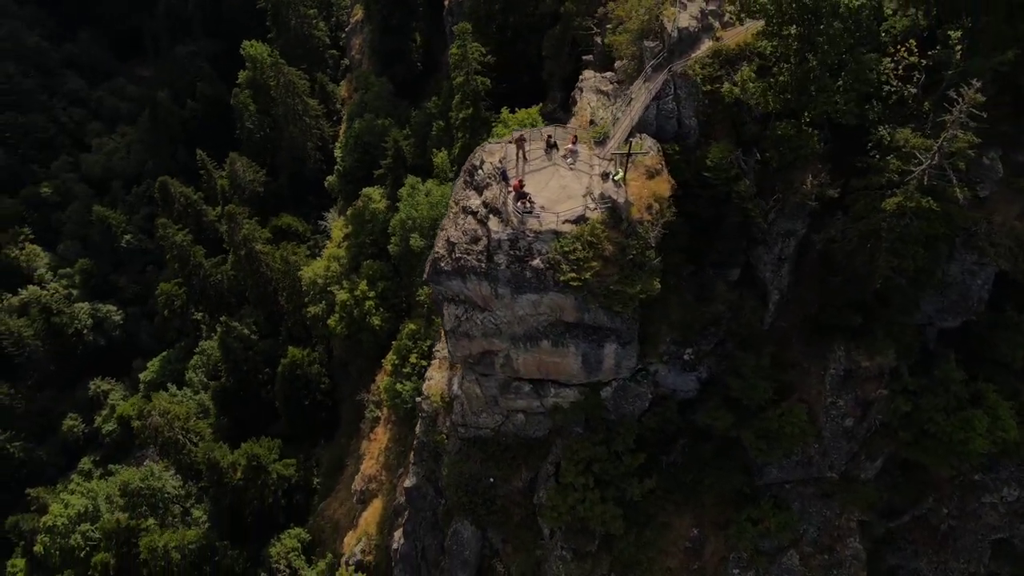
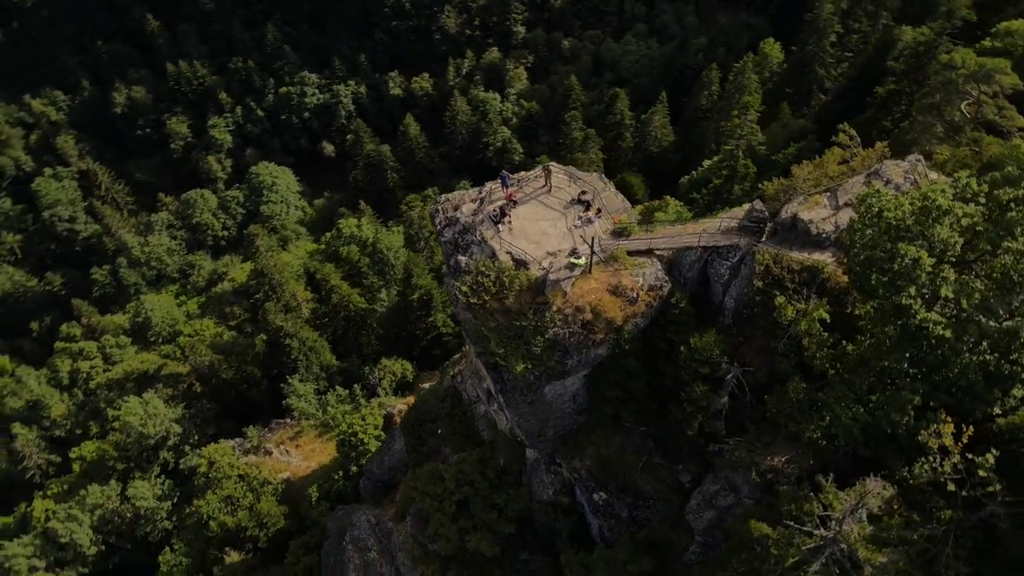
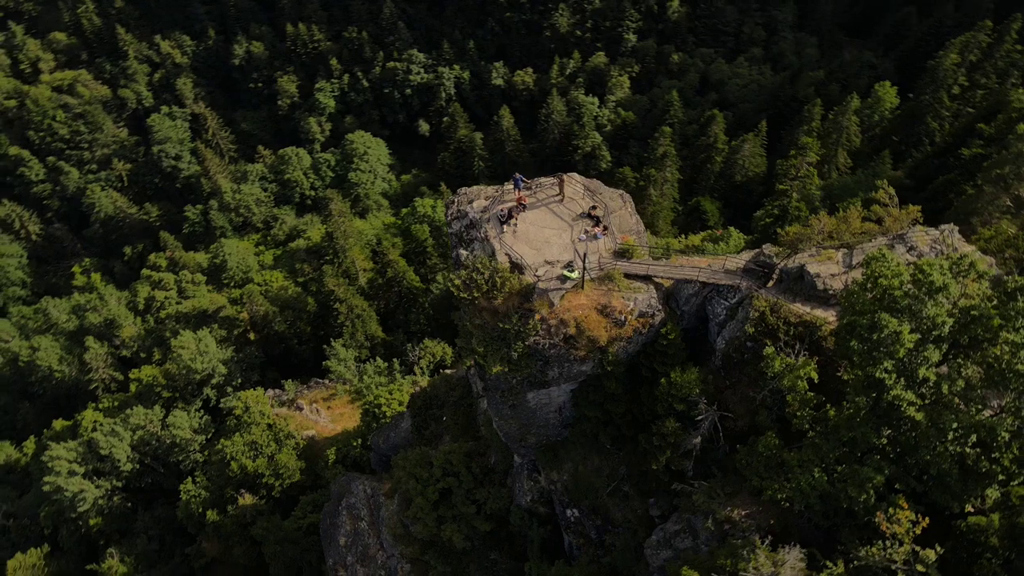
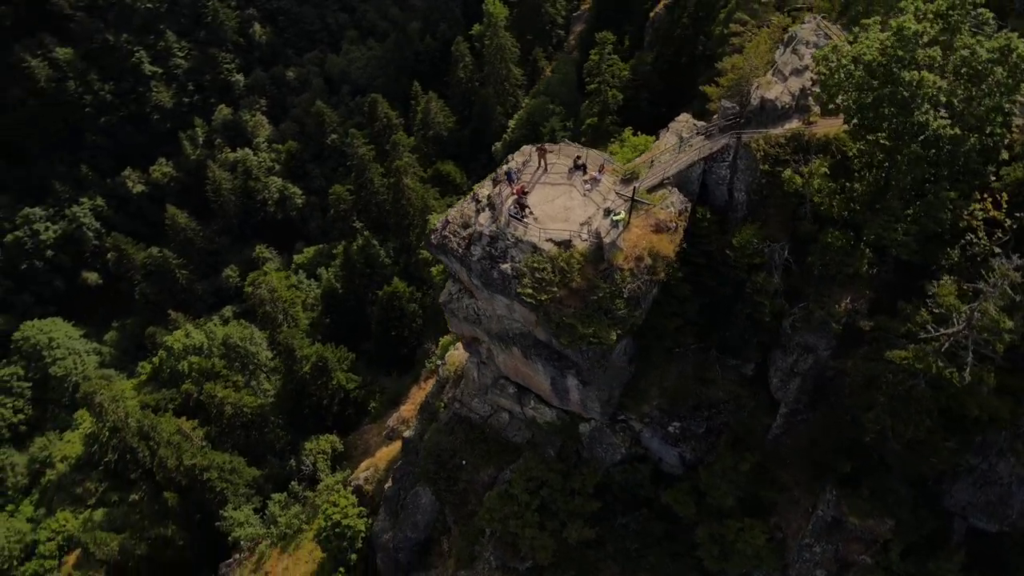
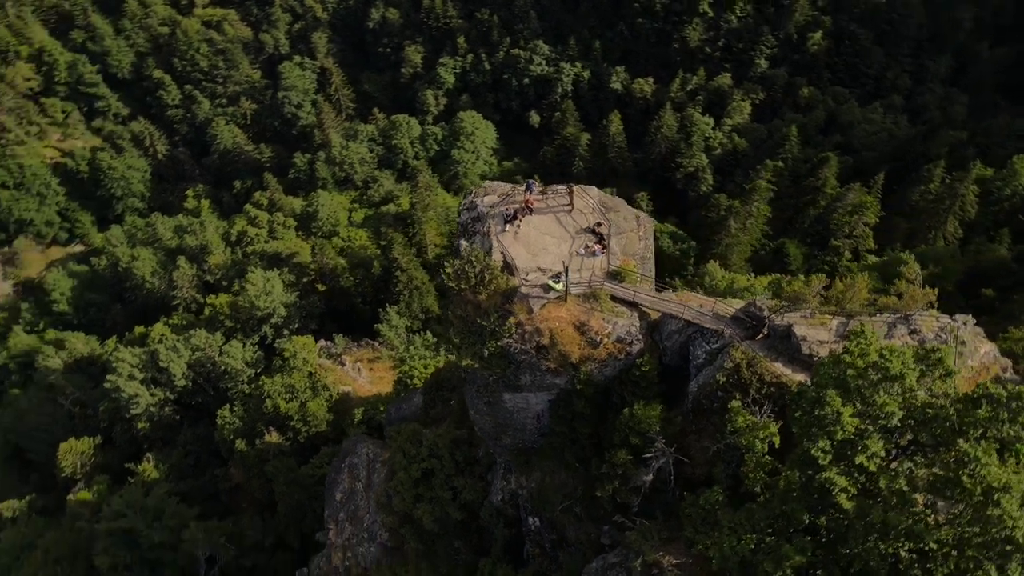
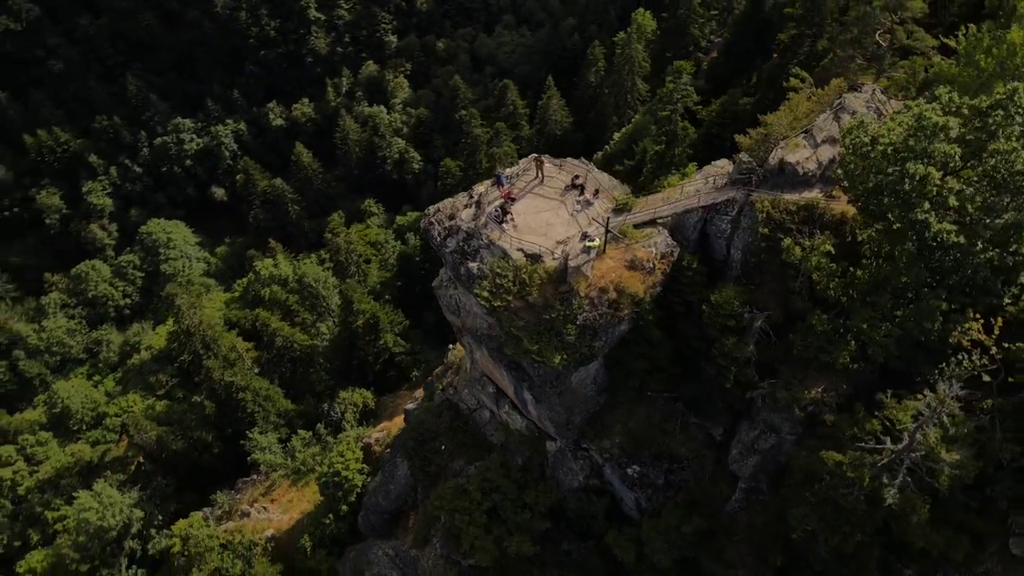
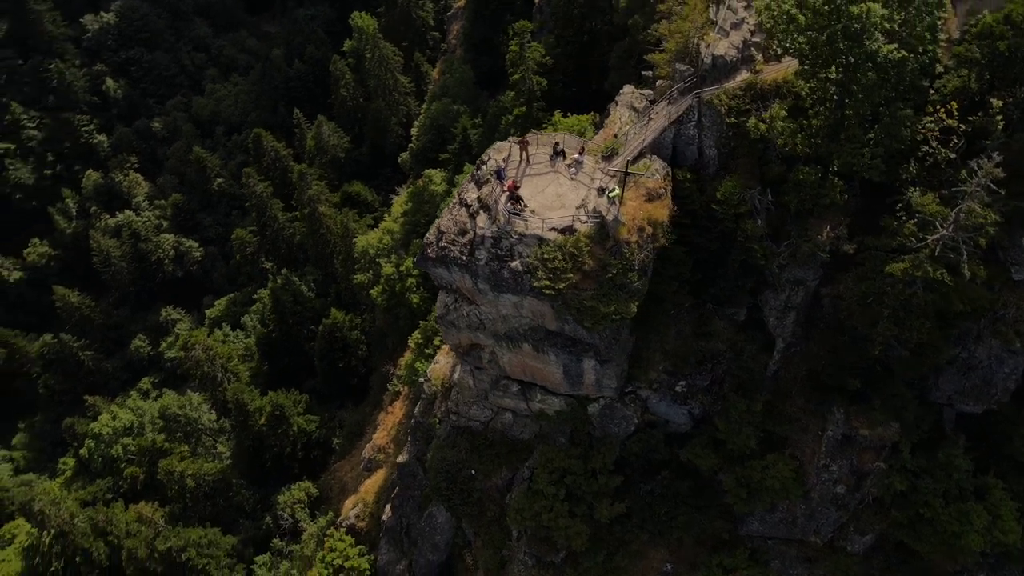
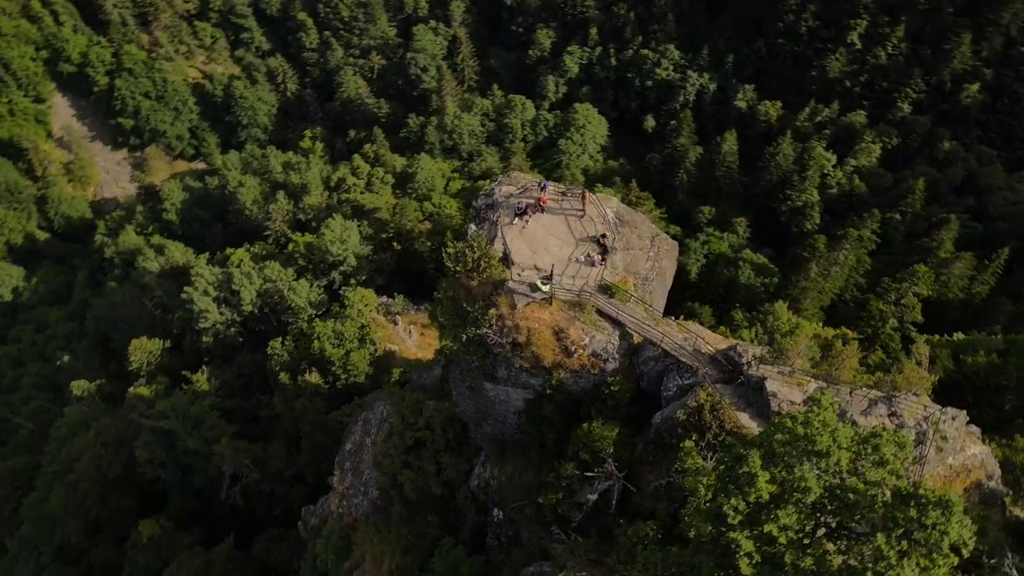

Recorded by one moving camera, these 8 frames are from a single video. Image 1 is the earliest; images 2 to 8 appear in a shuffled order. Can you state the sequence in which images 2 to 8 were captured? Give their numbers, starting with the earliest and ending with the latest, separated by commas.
7, 4, 6, 2, 3, 5, 8
